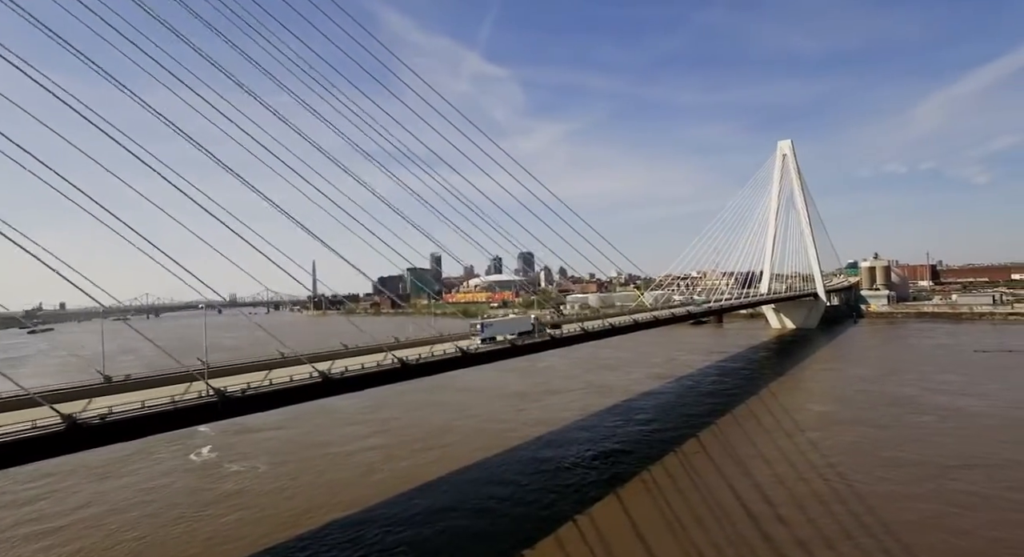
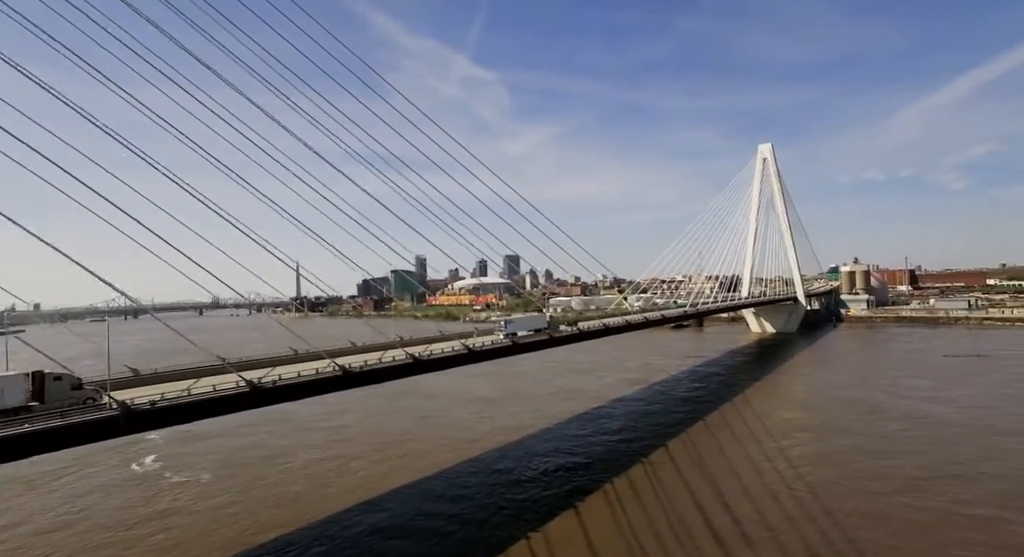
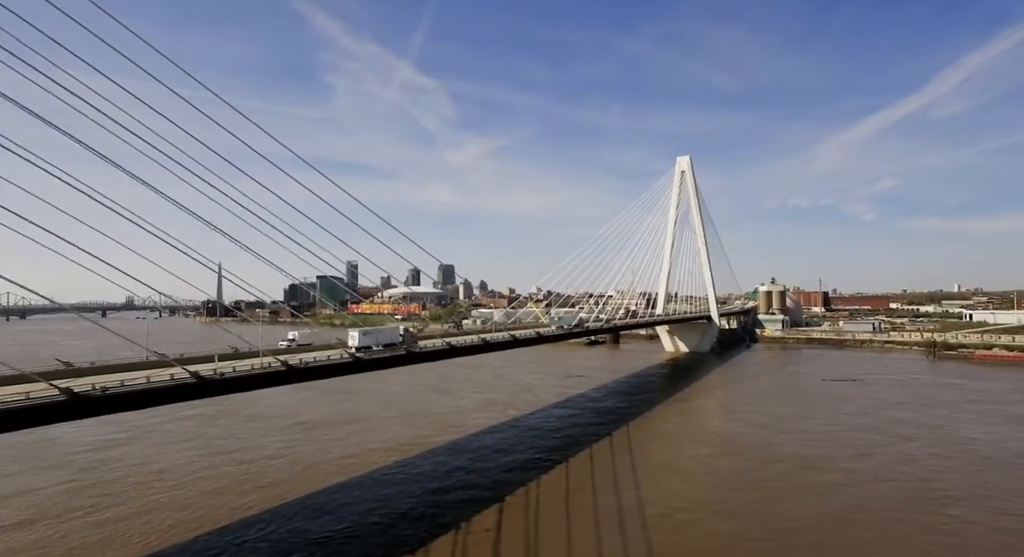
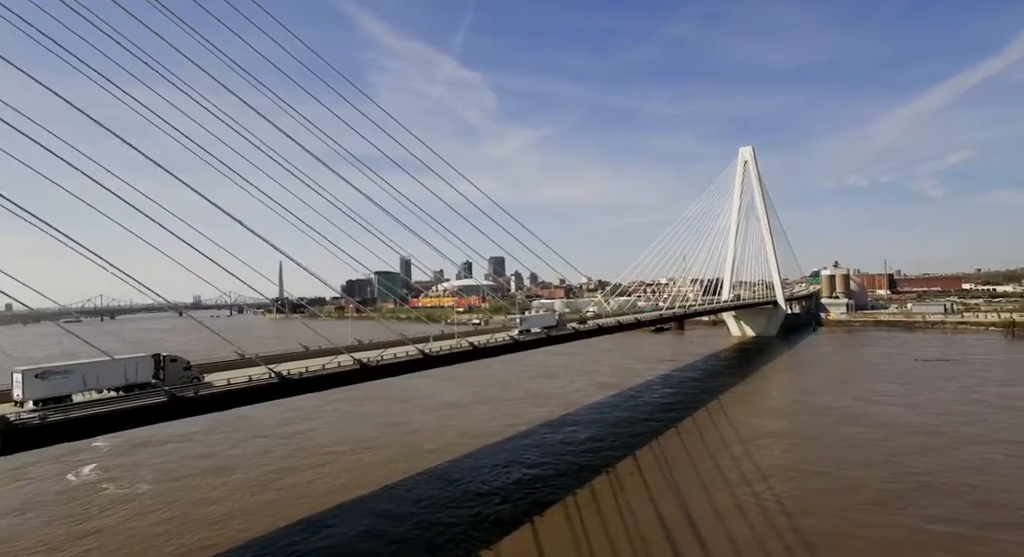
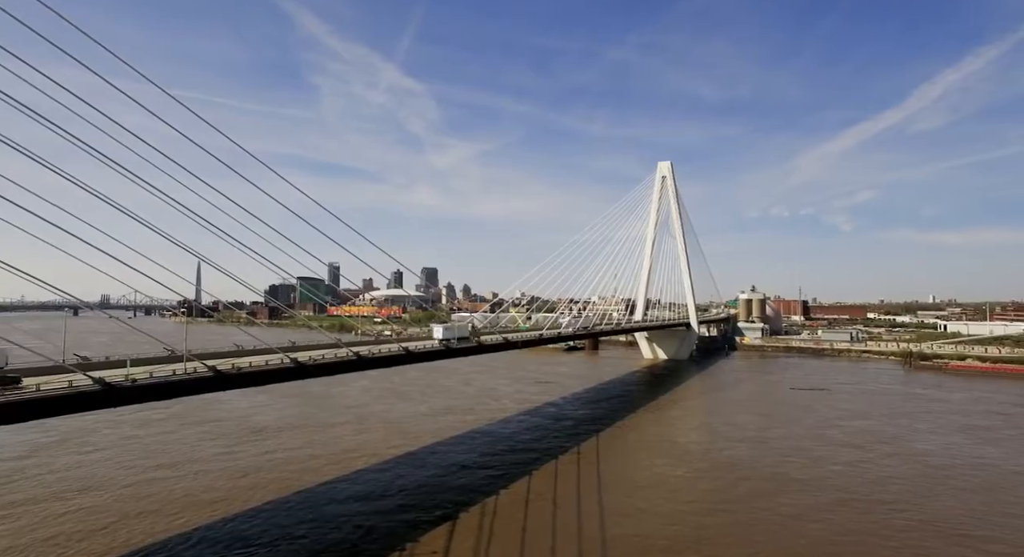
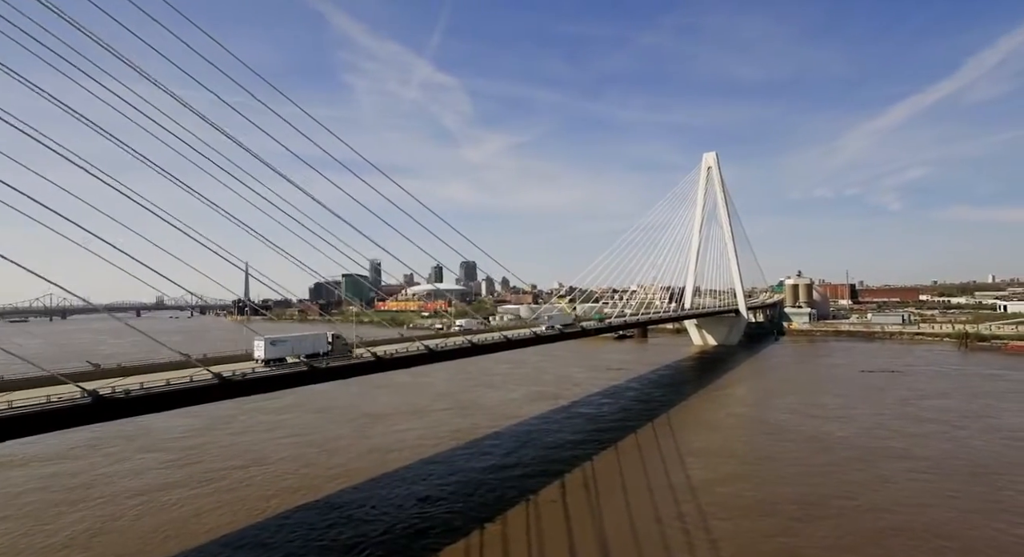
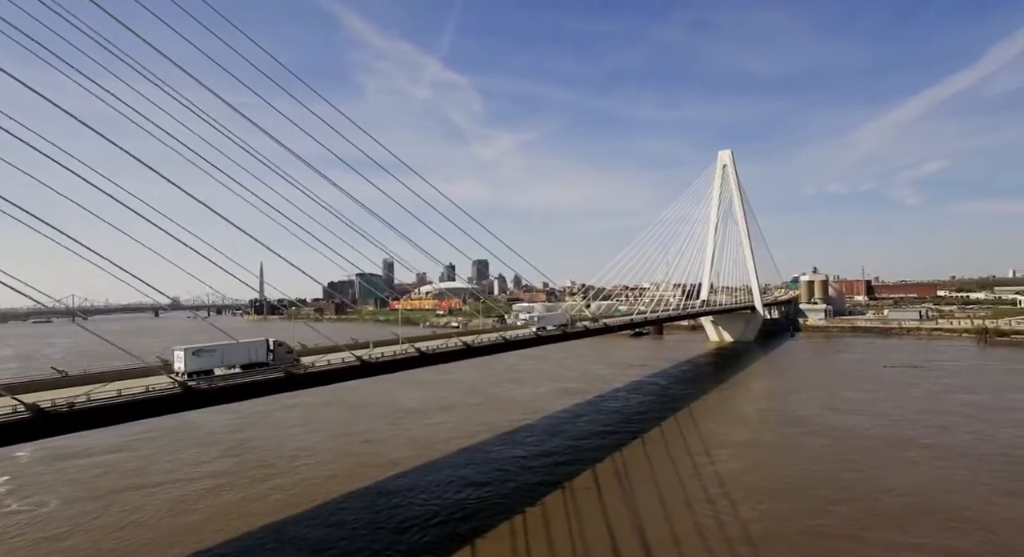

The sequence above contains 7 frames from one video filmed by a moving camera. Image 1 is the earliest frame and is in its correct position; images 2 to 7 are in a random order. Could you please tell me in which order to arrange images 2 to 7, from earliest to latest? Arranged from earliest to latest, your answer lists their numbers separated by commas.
2, 4, 7, 6, 3, 5
